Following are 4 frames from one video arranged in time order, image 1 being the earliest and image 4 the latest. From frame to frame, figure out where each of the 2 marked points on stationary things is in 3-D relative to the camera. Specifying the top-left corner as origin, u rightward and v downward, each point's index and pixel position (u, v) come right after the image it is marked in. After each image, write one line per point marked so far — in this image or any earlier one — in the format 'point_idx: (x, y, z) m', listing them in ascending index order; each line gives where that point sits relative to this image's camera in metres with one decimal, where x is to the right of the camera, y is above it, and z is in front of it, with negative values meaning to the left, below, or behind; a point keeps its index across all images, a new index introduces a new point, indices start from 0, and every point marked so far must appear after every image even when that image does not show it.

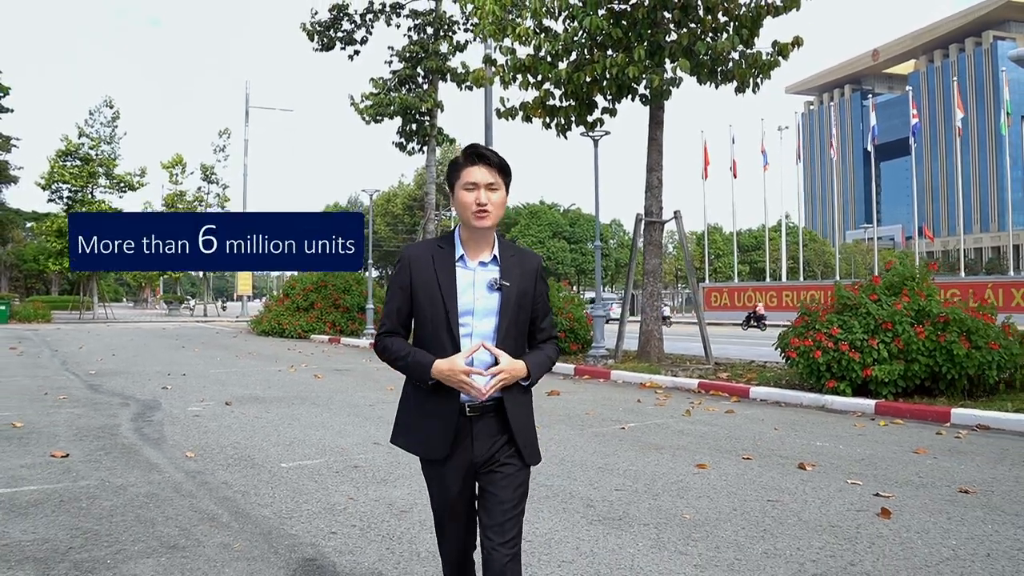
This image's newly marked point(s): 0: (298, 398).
0: (-2.6, -1.3, +9.7) m
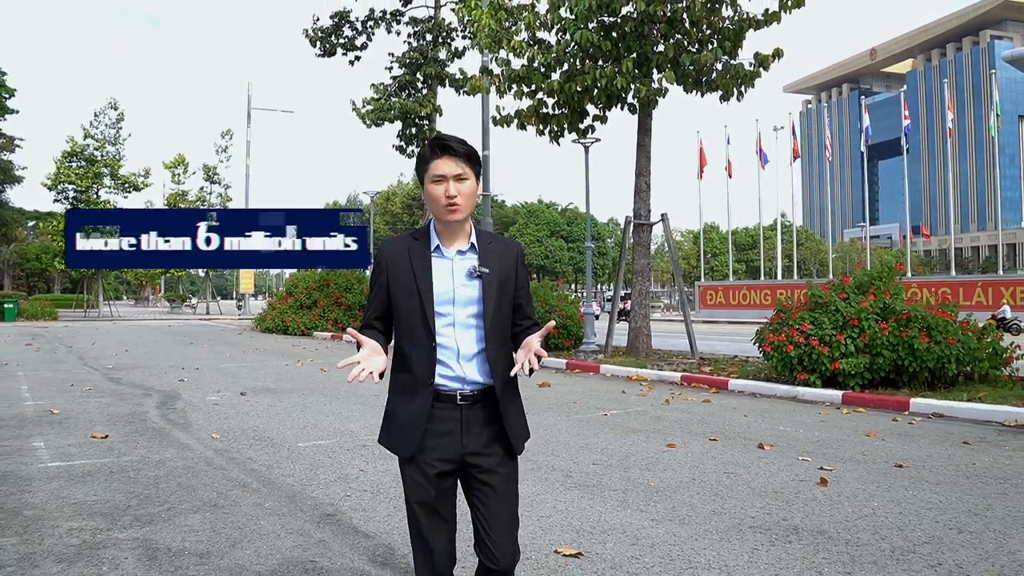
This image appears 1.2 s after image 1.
0: (-2.7, -1.3, +10.4) m
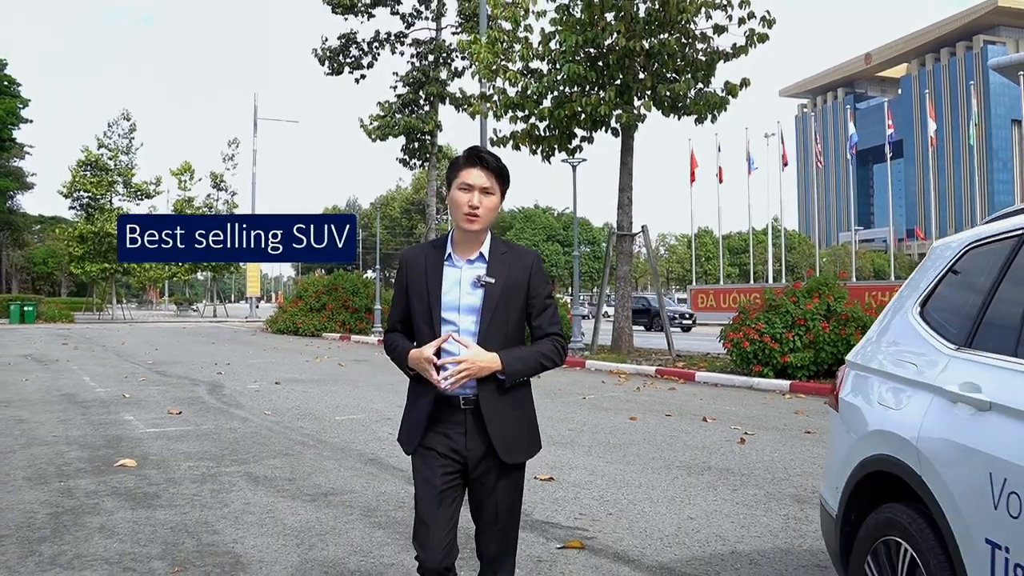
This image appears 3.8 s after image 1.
0: (-2.8, -1.4, +12.1) m
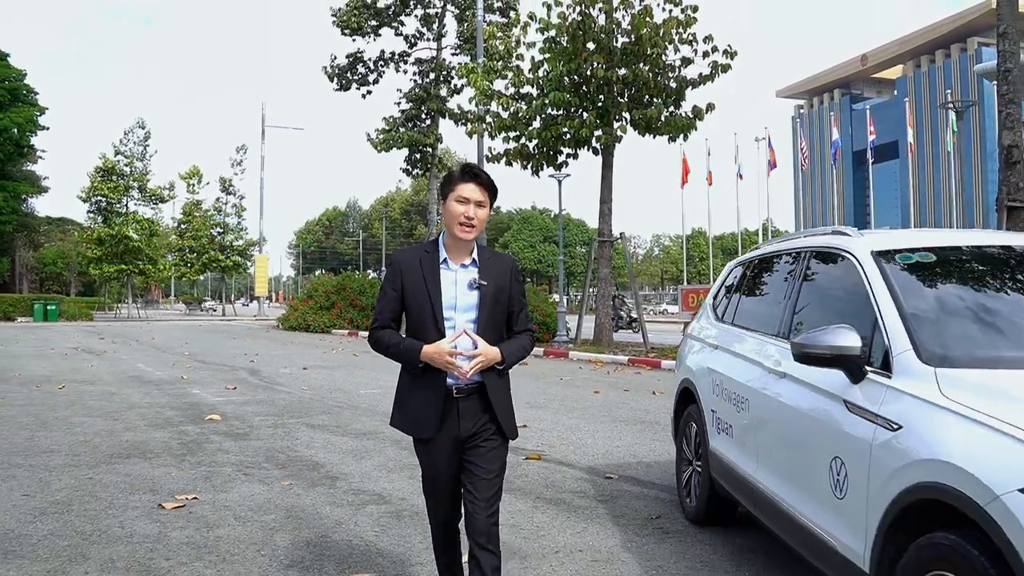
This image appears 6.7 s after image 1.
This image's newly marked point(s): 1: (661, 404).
0: (-2.9, -1.4, +14.3) m
1: (+1.7, -1.4, +9.4) m
